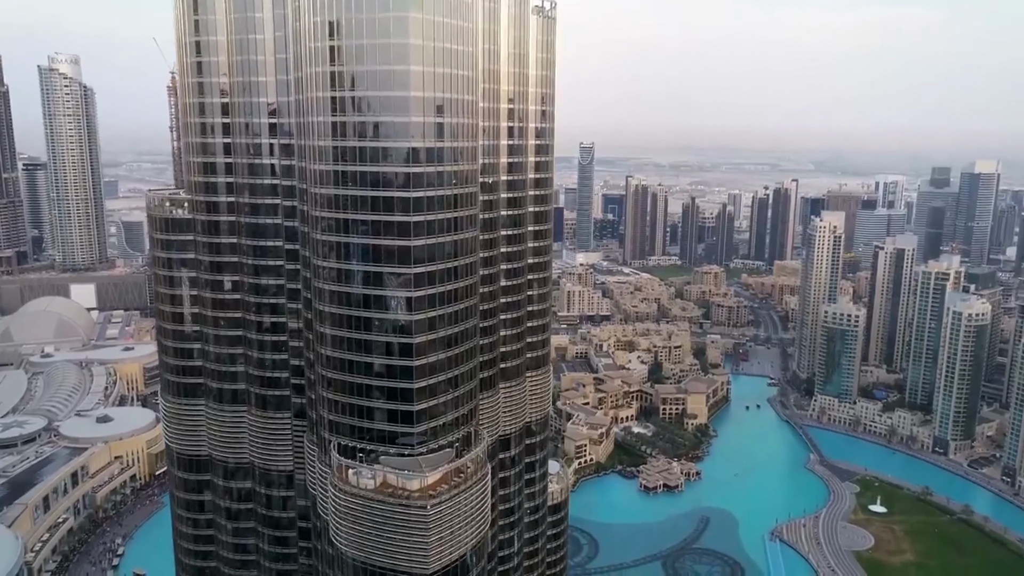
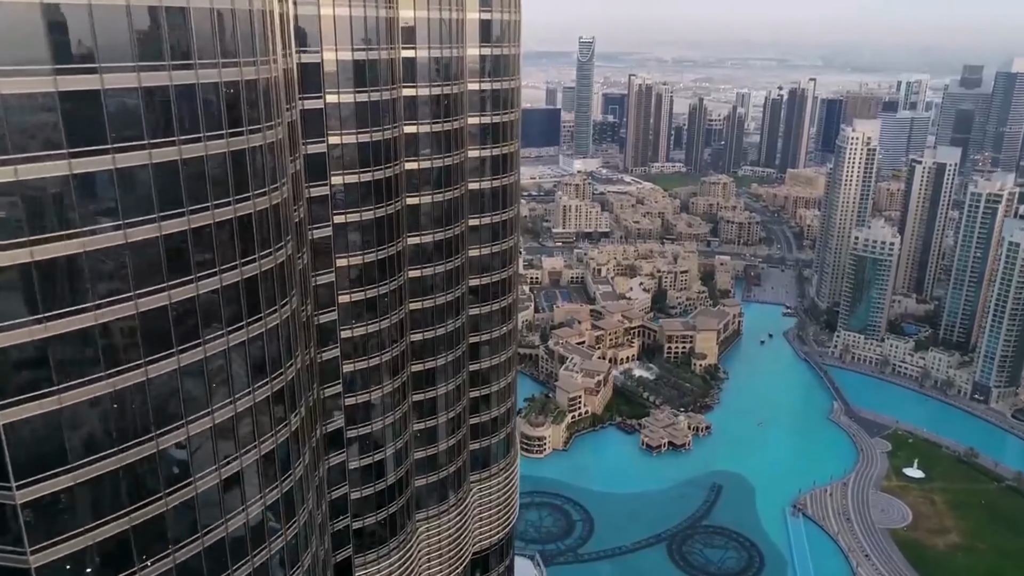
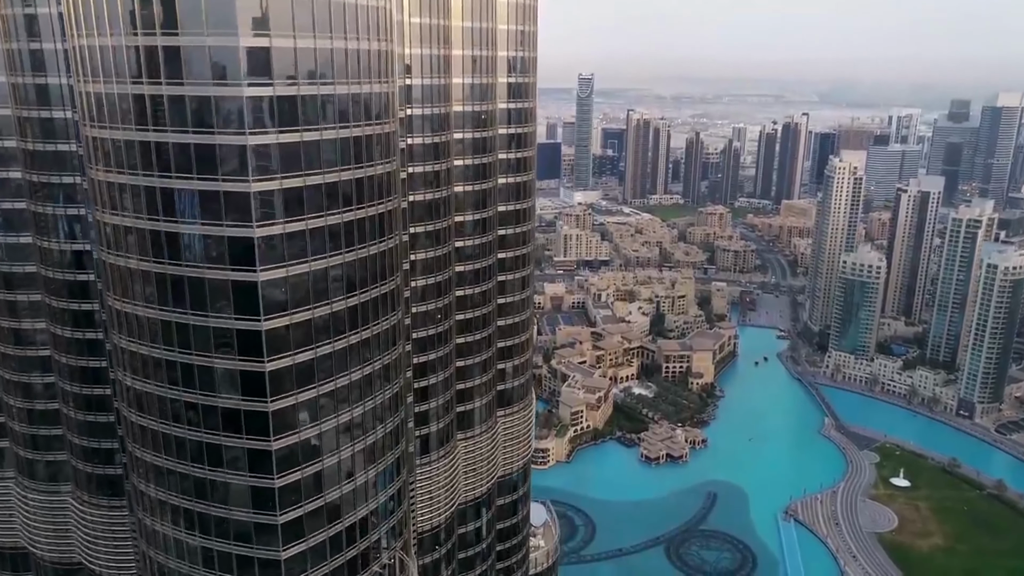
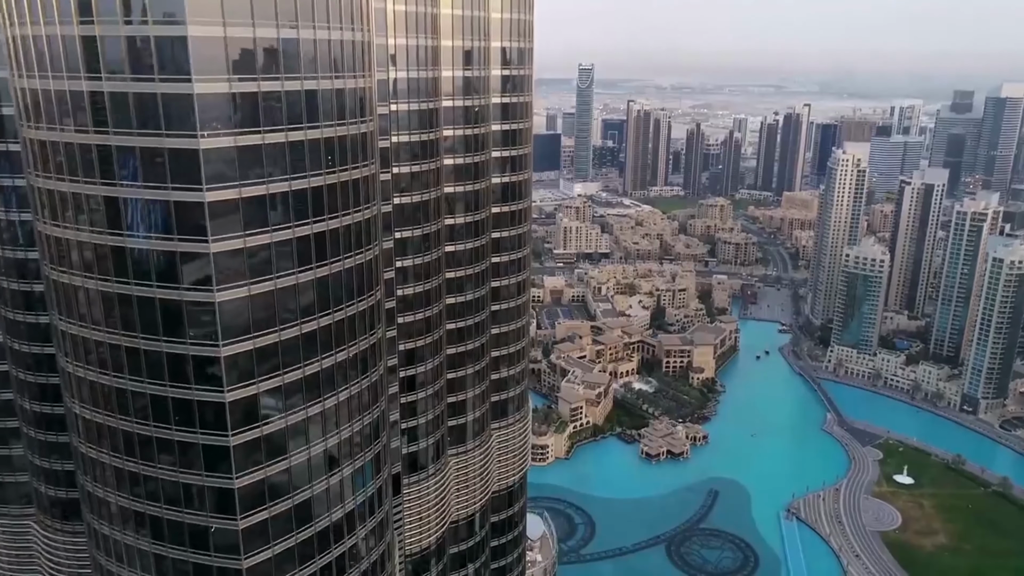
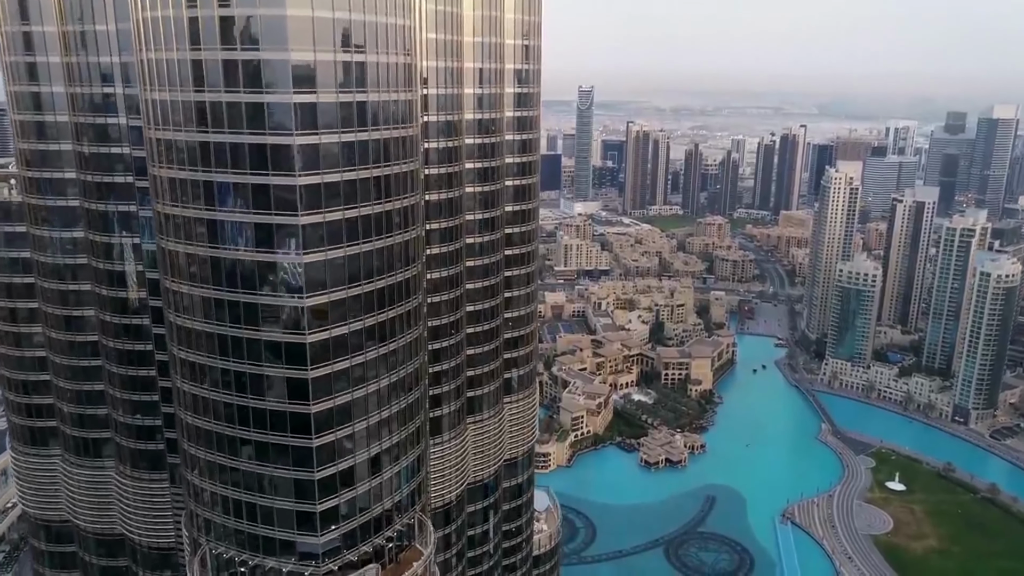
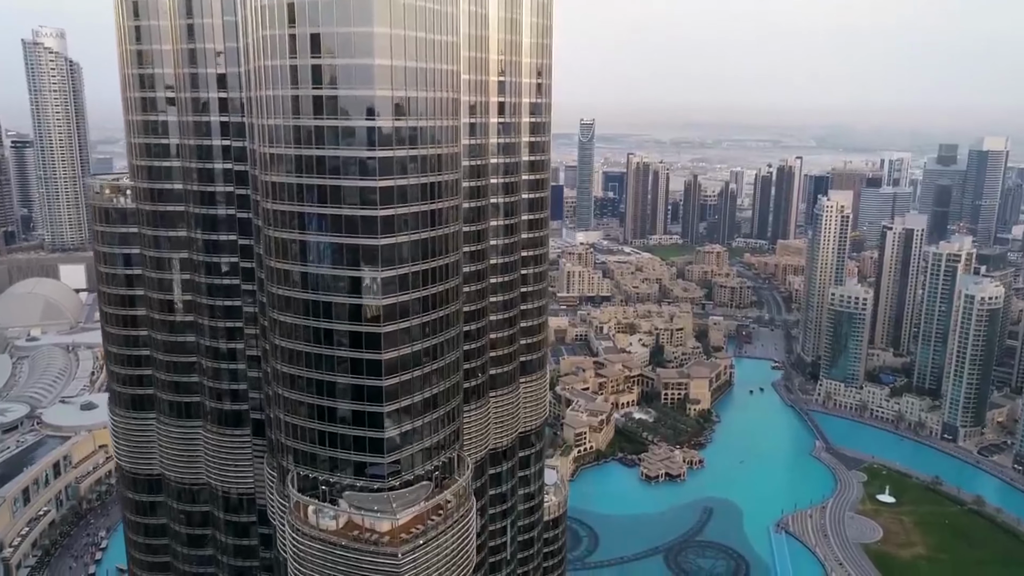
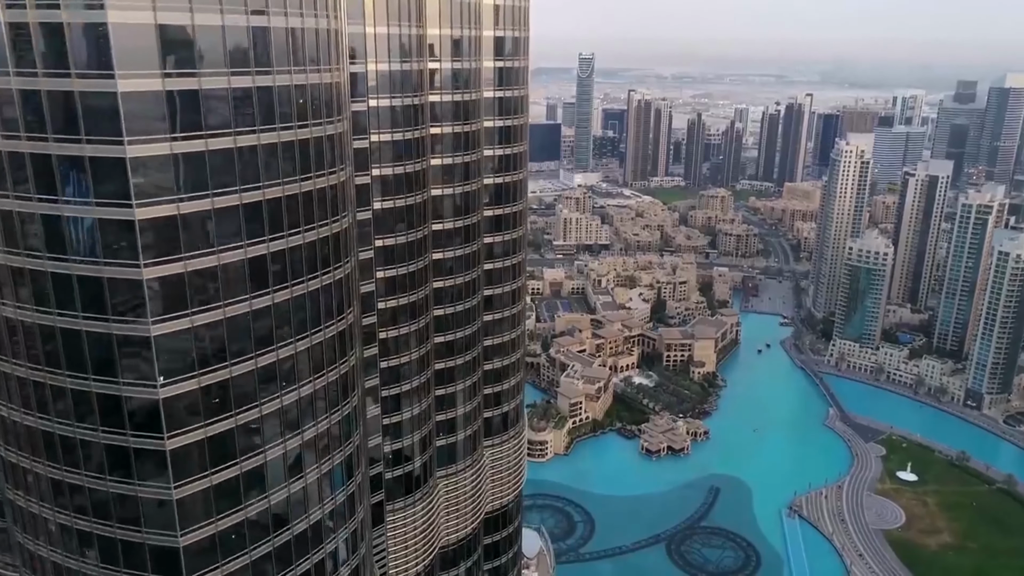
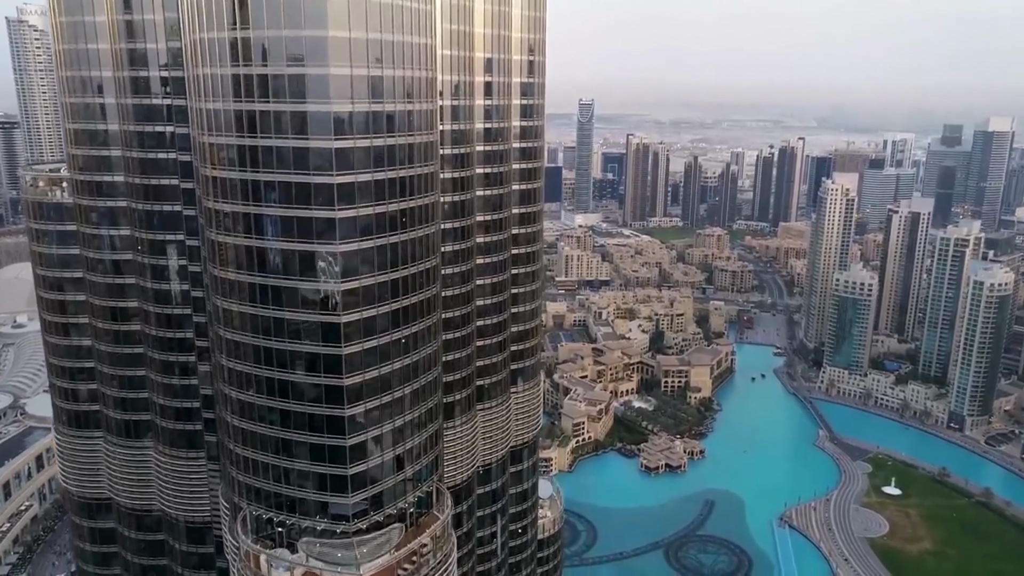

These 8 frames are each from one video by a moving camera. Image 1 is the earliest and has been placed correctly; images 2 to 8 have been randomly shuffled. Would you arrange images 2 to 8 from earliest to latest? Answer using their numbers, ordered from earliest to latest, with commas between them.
6, 8, 5, 3, 4, 7, 2
